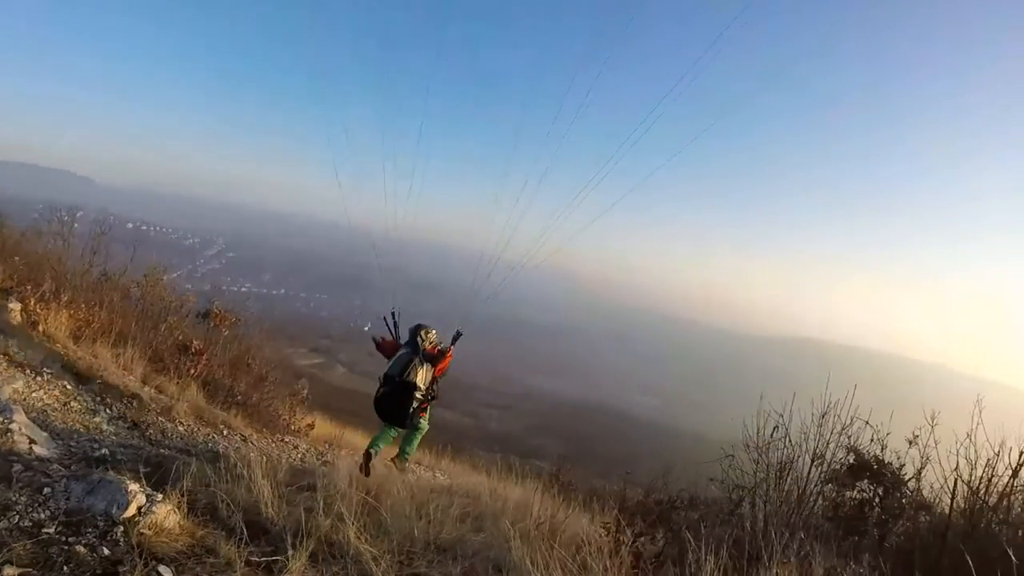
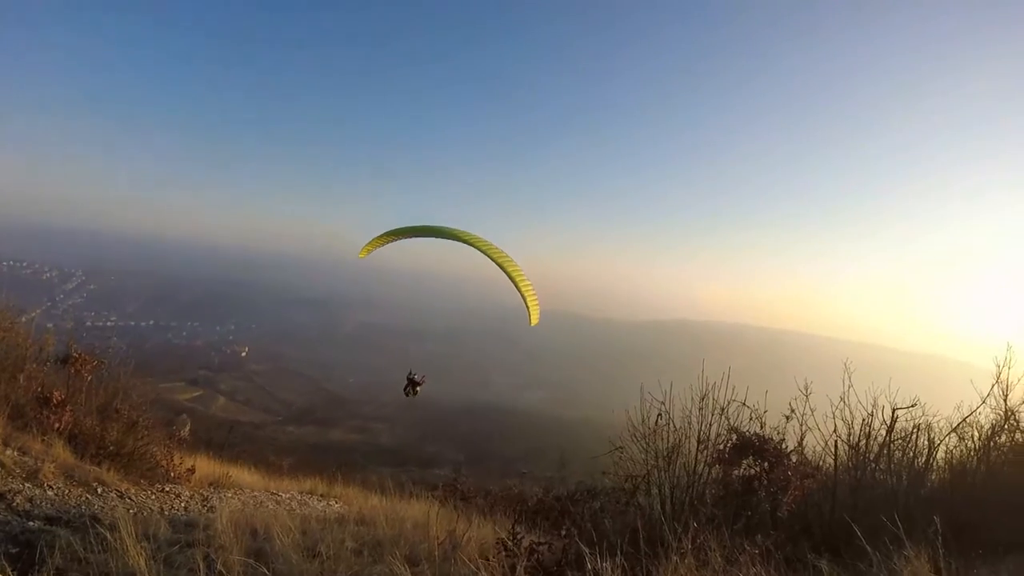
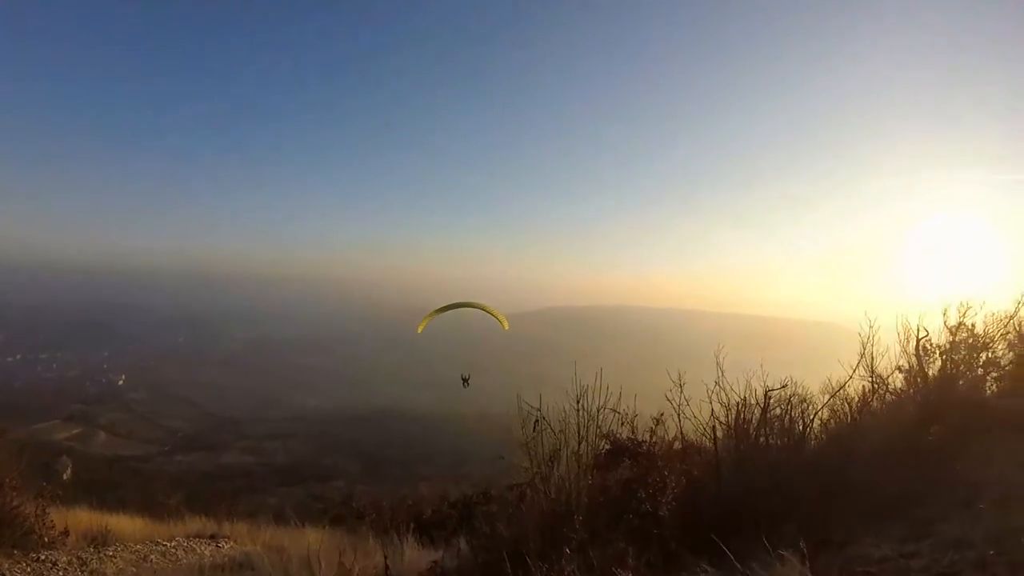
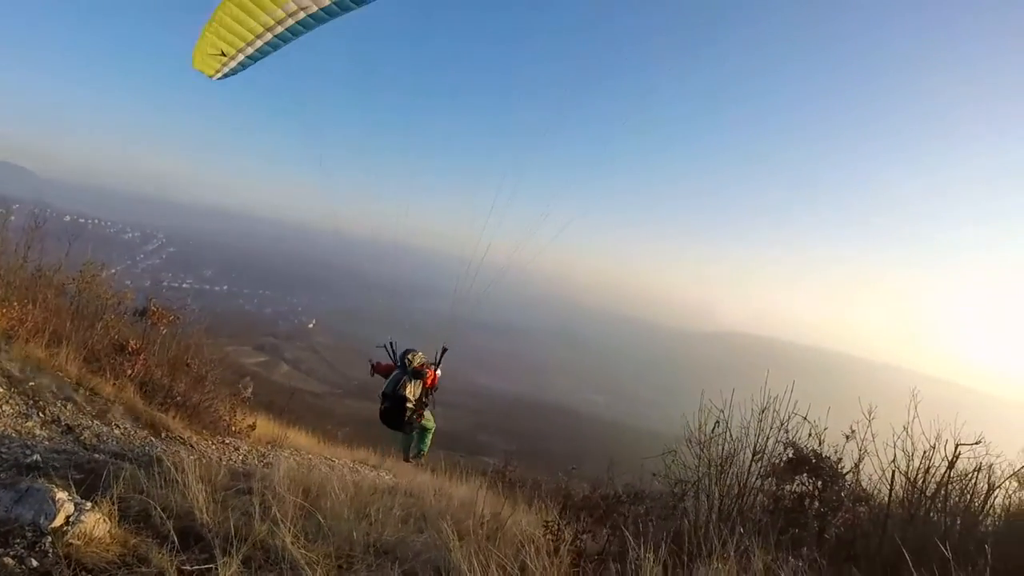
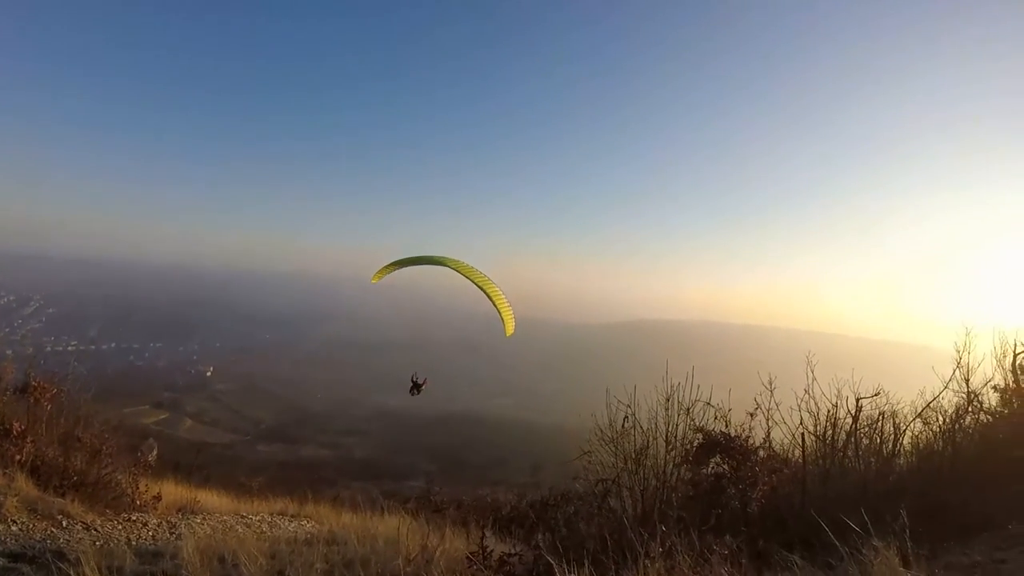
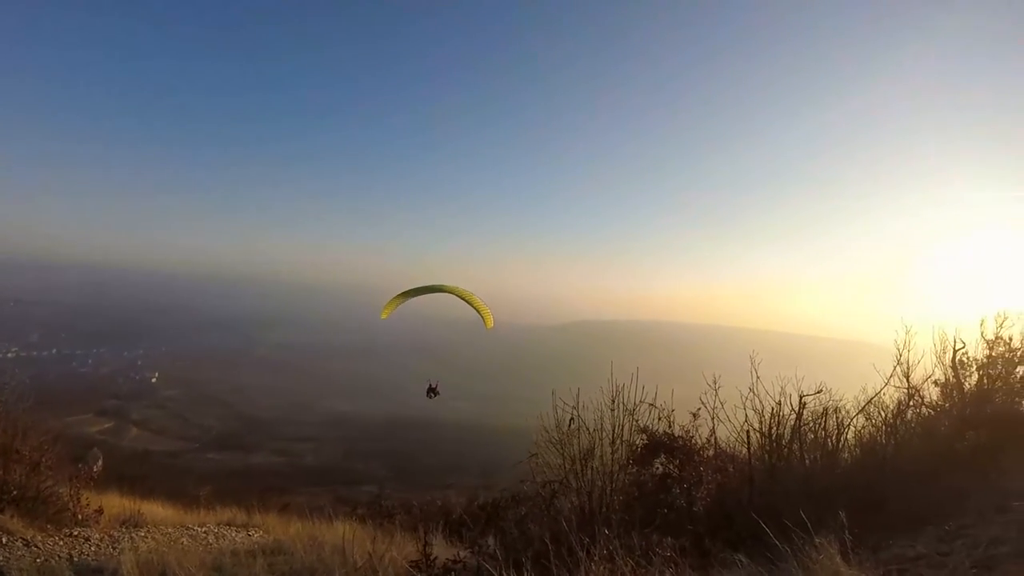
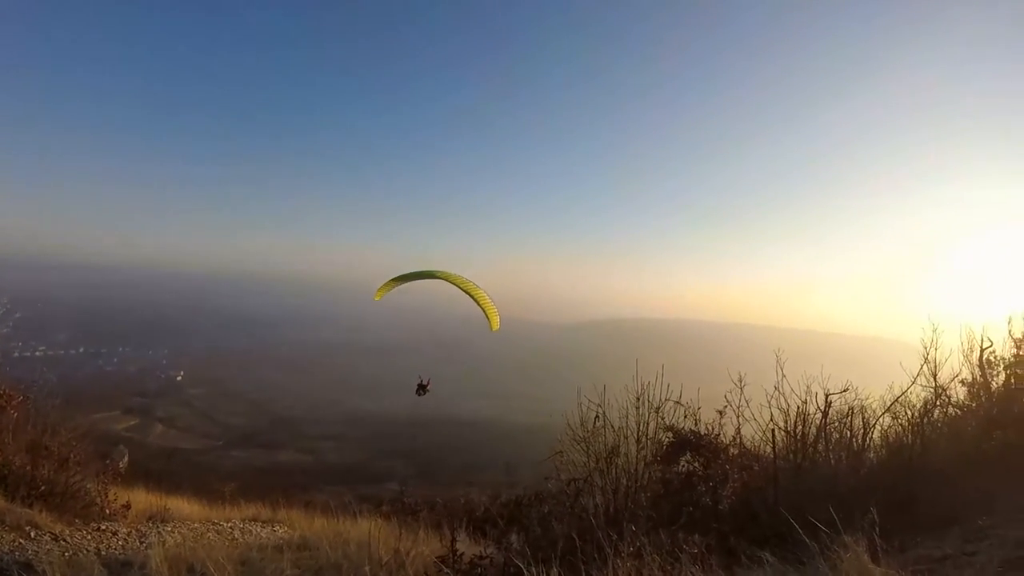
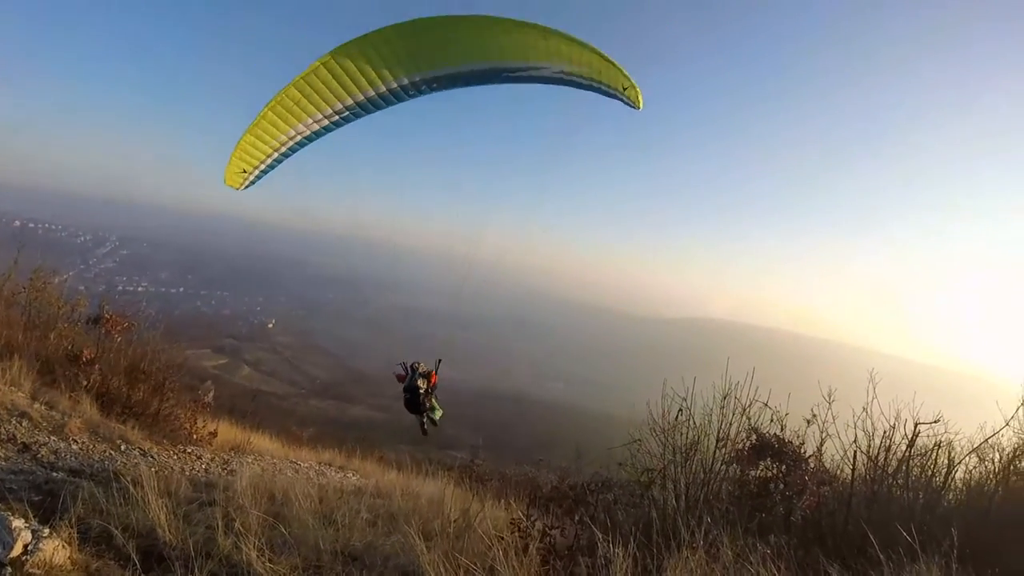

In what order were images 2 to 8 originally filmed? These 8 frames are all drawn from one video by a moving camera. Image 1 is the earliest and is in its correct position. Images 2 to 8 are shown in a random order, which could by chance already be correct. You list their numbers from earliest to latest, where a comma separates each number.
4, 8, 2, 5, 7, 6, 3
